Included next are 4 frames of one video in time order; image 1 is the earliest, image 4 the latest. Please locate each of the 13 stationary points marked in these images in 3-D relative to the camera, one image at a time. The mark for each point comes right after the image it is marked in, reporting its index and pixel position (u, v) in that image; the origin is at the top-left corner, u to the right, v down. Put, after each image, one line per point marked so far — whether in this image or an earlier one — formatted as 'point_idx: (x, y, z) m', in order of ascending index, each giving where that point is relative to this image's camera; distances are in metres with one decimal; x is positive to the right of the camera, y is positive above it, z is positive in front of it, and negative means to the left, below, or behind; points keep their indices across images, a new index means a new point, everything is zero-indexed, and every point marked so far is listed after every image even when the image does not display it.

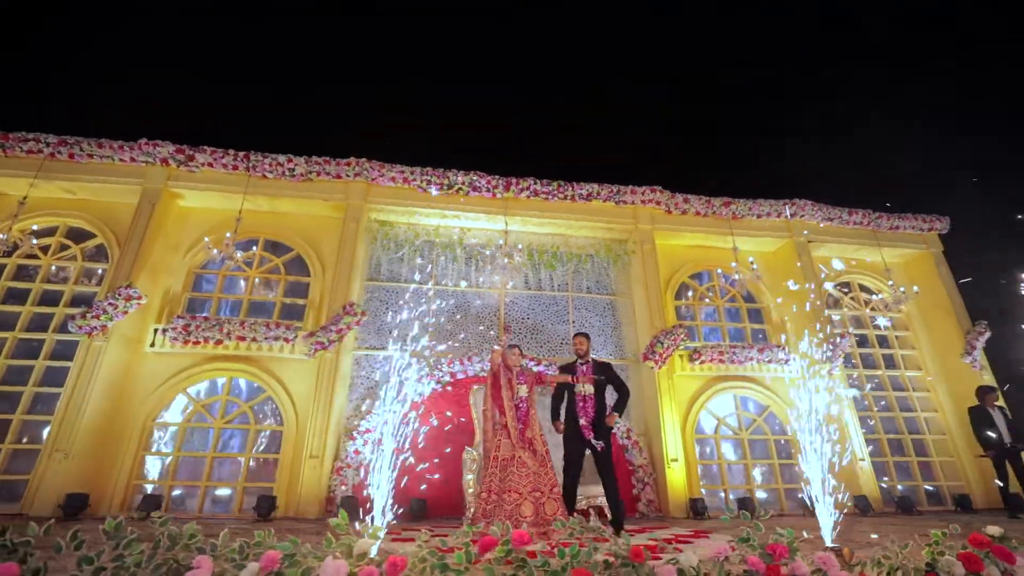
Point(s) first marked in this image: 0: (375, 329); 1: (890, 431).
0: (-1.8, -0.5, +6.8) m
1: (+5.4, -2.1, +7.3) m
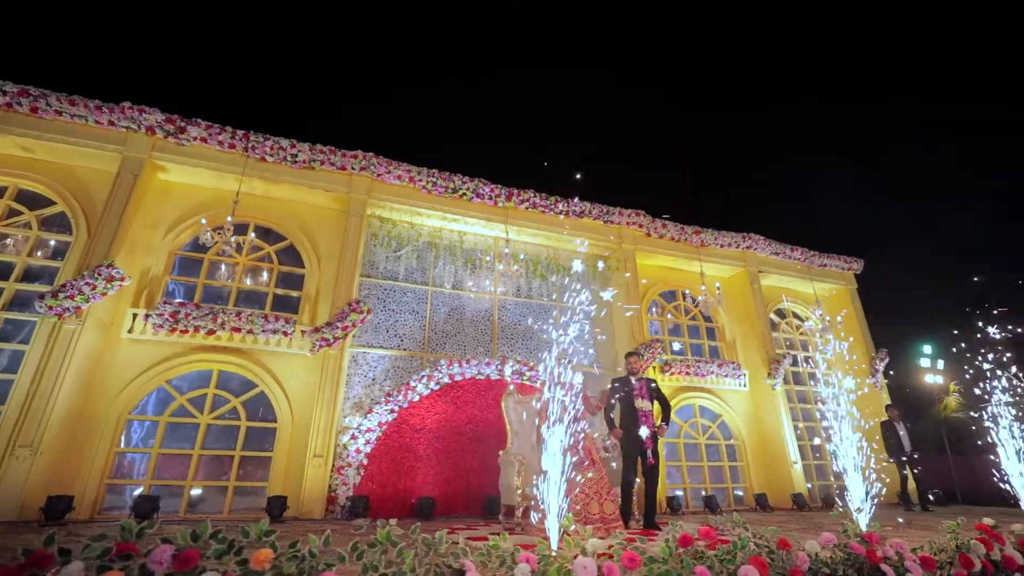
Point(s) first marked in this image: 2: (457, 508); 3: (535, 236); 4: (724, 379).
0: (-1.9, -0.5, +6.7) m
1: (+5.1, -2.5, +8.6) m
2: (-0.7, -2.7, +6.1) m
3: (+0.4, +0.8, +7.8) m
4: (+3.4, -1.5, +8.1) m
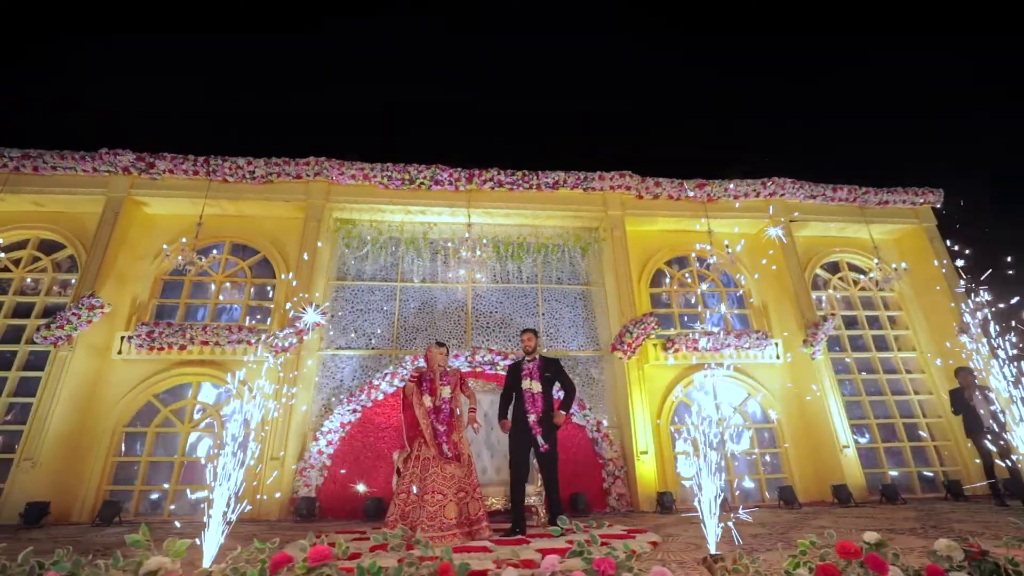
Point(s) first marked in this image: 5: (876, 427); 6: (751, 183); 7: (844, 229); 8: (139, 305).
0: (-2.3, -0.5, +6.8) m
1: (+5.0, -1.8, +7.0) m
2: (-1.1, -2.6, +5.9) m
3: (-0.1, +1.0, +7.3) m
4: (+3.2, -0.9, +6.9) m
5: (+4.9, -1.9, +6.9) m
6: (+3.5, +1.5, +7.4) m
7: (+5.0, +0.9, +7.7) m
8: (-4.9, -0.2, +6.7) m
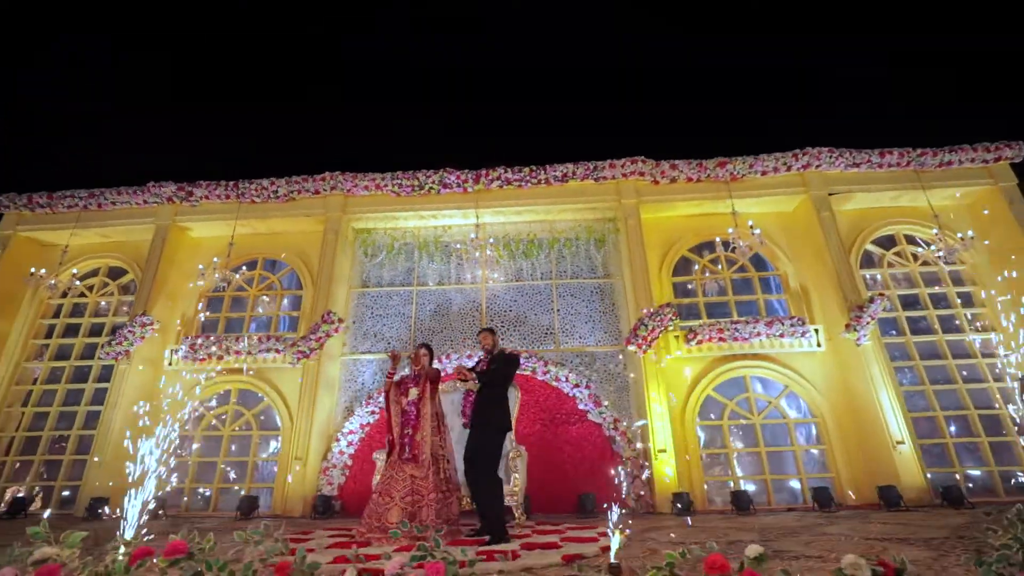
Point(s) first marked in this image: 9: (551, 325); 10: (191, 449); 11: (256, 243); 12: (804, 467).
0: (-2.1, -0.6, +7.1) m
1: (+5.2, -1.4, +6.1) m
2: (-0.9, -2.6, +6.0) m
3: (+0.1, +1.1, +7.3) m
4: (+3.4, -0.7, +6.3) m
5: (+5.1, -1.6, +6.0) m
6: (+3.6, +1.8, +6.8) m
7: (+5.2, +1.2, +6.8) m
8: (-4.7, -0.5, +7.3) m
9: (+0.5, -0.5, +6.9) m
10: (-4.3, -2.2, +6.8) m
11: (-3.9, +0.7, +7.7) m
12: (+3.5, -2.1, +6.0) m
